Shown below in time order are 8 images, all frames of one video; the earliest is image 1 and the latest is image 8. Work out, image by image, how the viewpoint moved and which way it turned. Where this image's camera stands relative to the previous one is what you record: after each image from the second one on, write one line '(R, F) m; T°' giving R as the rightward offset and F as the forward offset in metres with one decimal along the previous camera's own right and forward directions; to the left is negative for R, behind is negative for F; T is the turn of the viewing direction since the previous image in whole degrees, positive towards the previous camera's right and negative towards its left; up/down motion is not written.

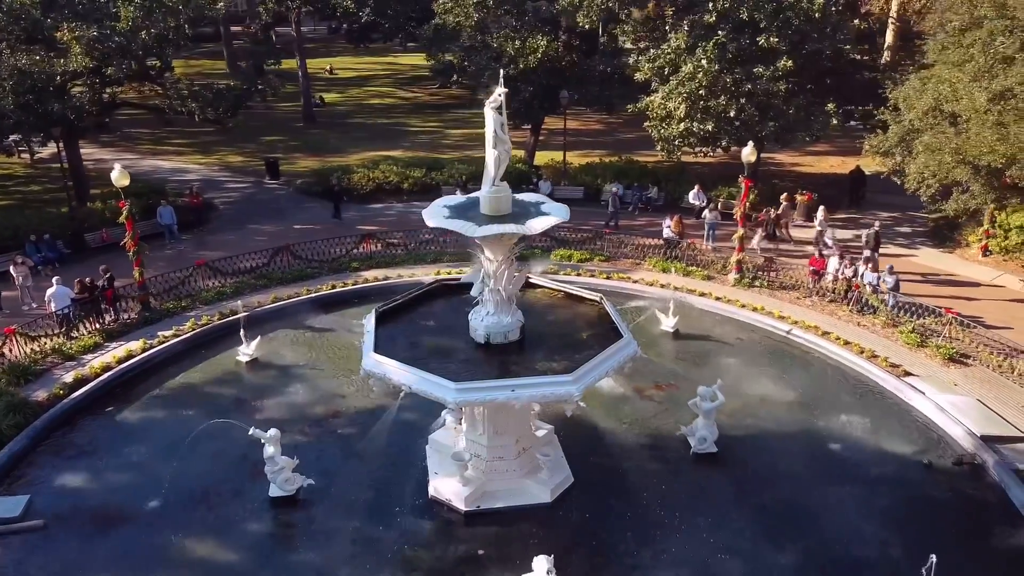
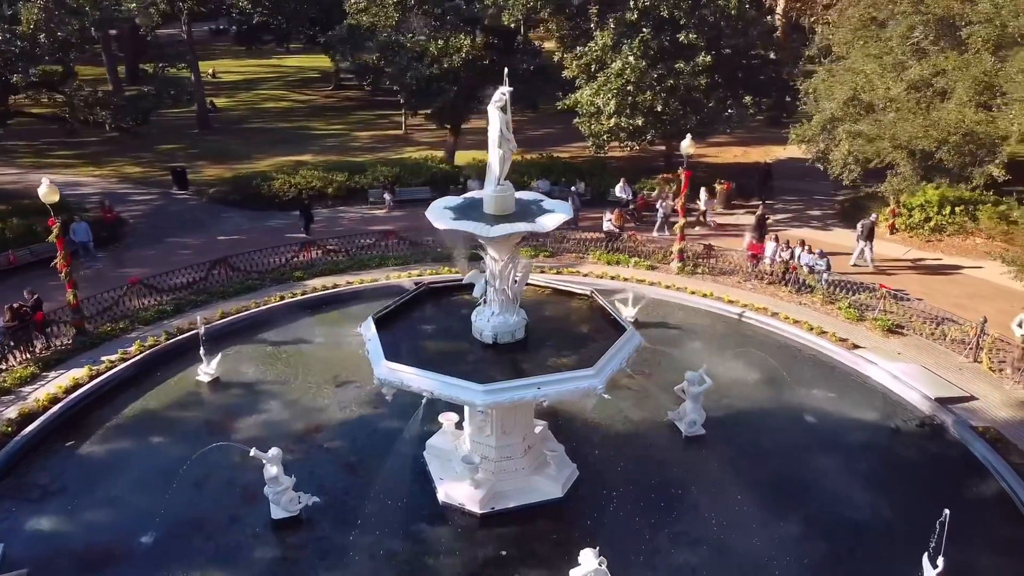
(-1.7, +0.1) m; +8°
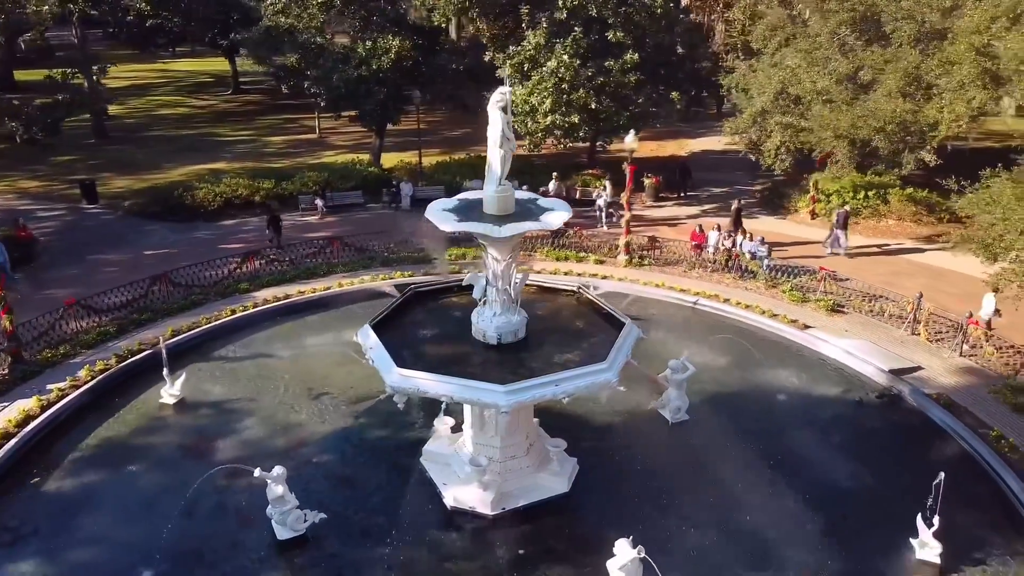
(-1.5, +0.1) m; +8°
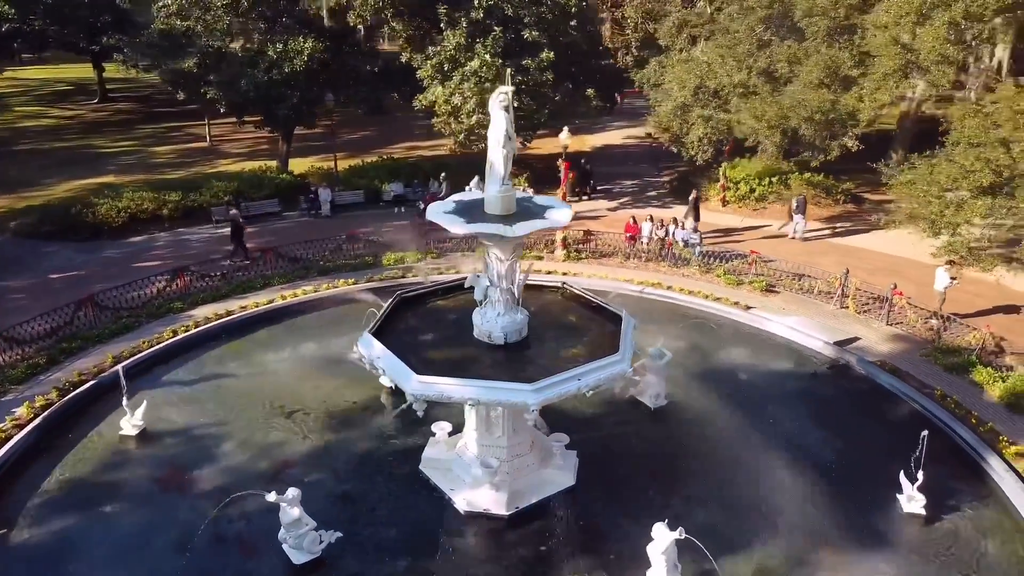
(-1.8, +0.1) m; +9°
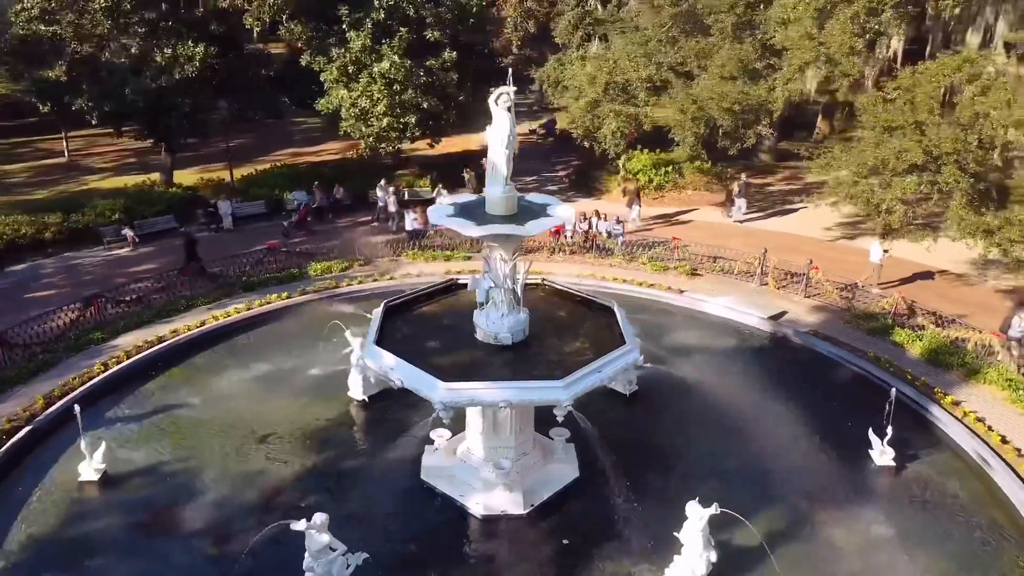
(-2.1, +0.2) m; +11°
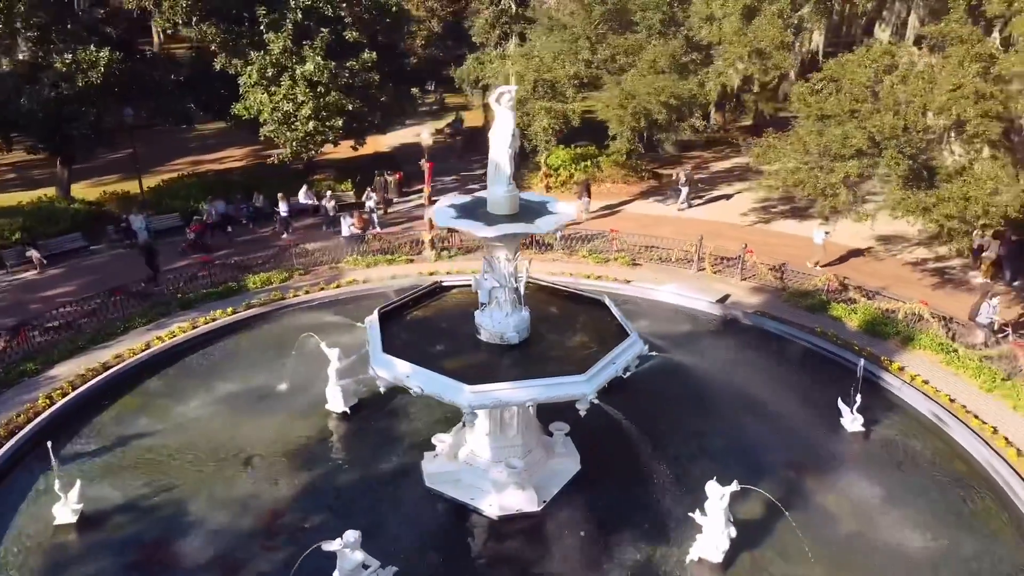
(-1.7, +0.1) m; +9°
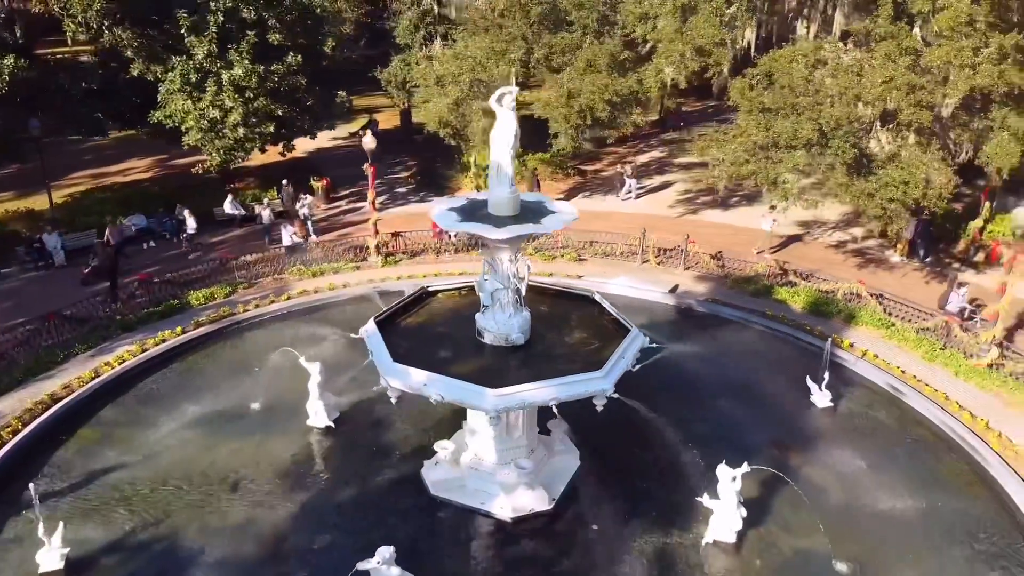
(-1.5, +0.1) m; +8°
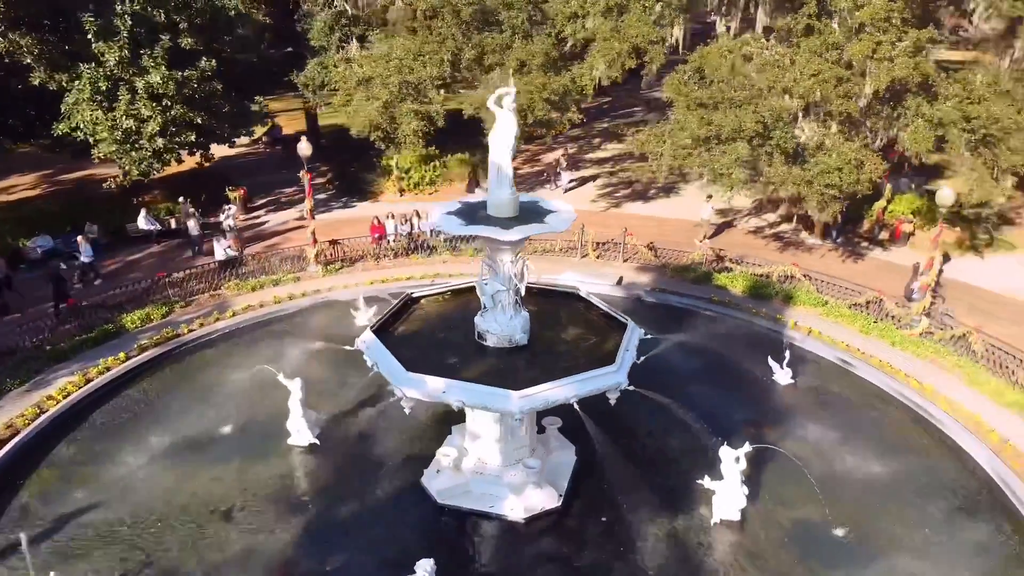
(-1.6, +0.1) m; +8°
